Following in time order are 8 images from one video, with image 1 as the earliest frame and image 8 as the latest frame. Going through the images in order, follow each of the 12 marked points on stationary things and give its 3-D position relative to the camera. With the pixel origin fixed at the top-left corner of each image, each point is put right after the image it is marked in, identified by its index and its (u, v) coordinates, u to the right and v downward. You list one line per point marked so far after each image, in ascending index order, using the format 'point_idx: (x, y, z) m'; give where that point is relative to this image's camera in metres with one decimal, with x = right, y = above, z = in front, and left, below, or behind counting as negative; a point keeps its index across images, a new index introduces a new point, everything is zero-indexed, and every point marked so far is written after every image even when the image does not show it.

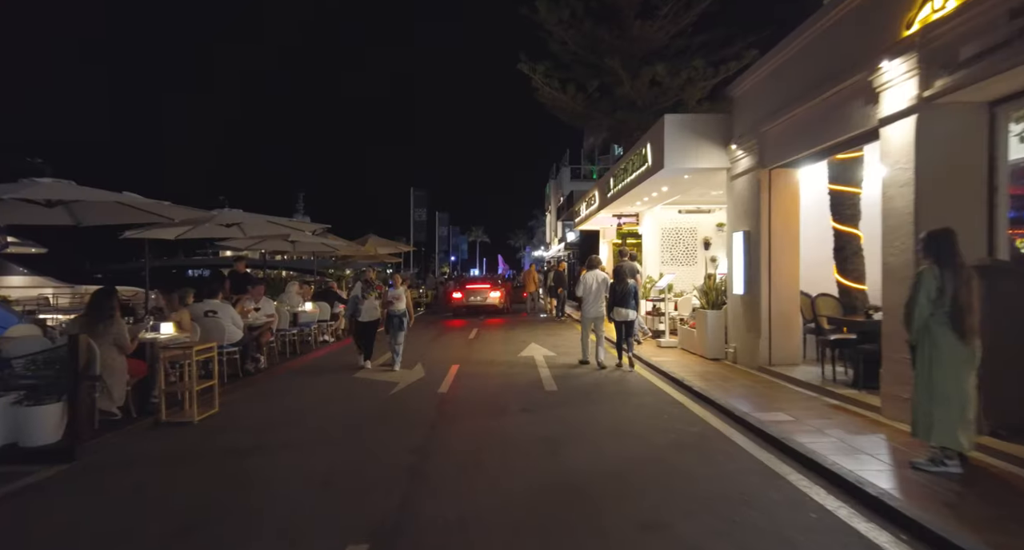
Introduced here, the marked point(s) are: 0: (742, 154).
0: (+4.3, +2.2, +9.8) m
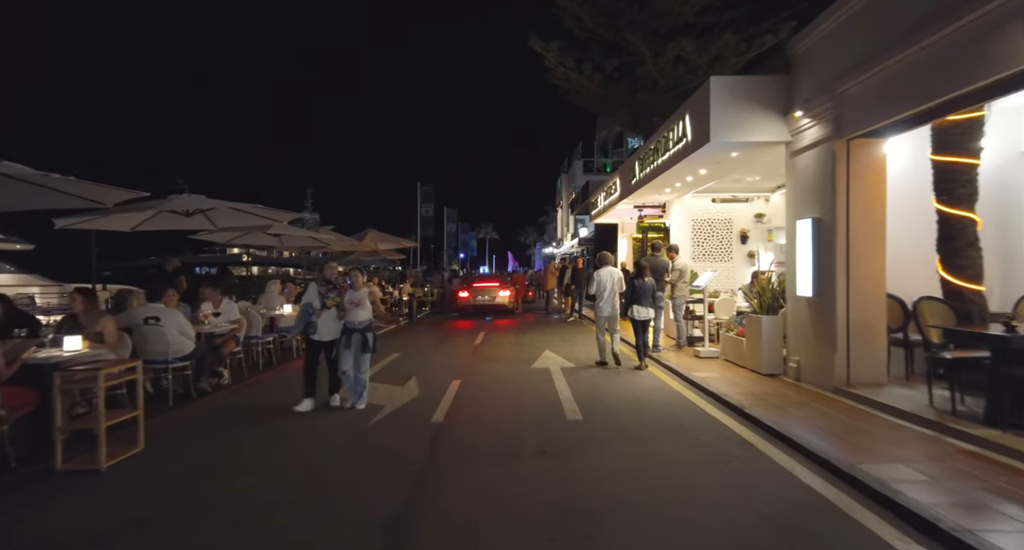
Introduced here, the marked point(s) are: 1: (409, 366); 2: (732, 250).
0: (+4.4, +2.3, +7.9) m
1: (-2.3, -2.1, +11.8) m
2: (+6.4, +0.7, +15.3) m
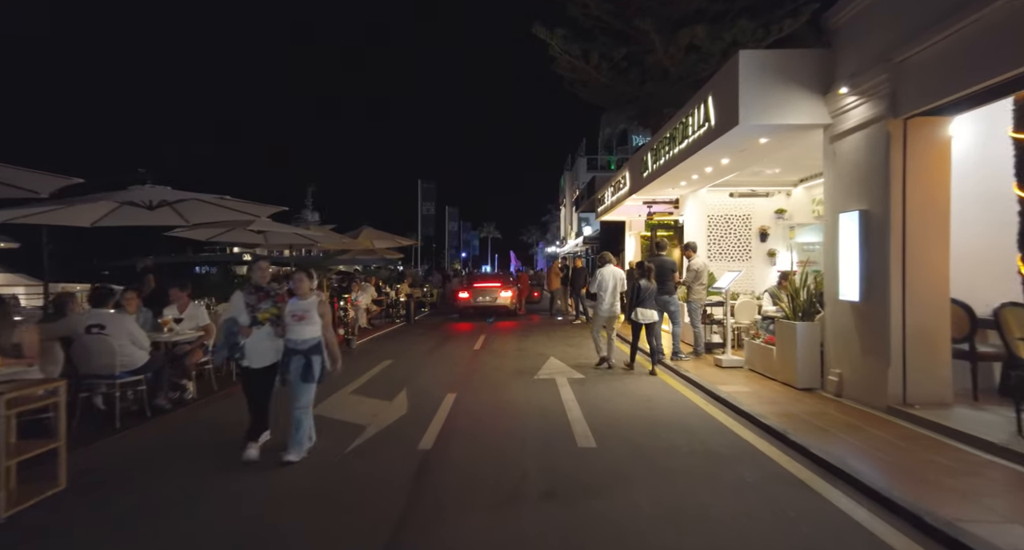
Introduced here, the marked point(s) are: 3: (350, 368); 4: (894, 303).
0: (+4.5, +2.2, +6.9) m
1: (-2.2, -2.1, +10.8) m
2: (+6.4, +0.7, +14.2) m
3: (-3.6, -2.1, +11.8) m
4: (+4.5, -0.3, +6.2) m
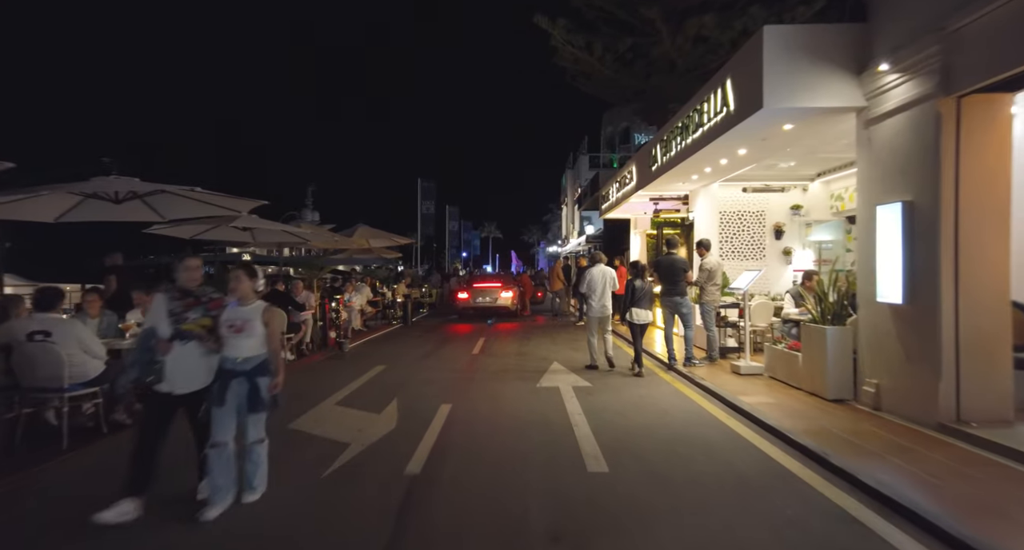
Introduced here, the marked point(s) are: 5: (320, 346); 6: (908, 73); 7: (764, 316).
0: (+4.5, +2.3, +6.2) m
1: (-2.2, -2.1, +10.1) m
2: (+6.4, +0.7, +13.5) m
3: (-3.6, -2.1, +11.1) m
4: (+4.5, -0.3, +5.5) m
5: (-5.0, -1.9, +13.7) m
6: (+4.4, +2.3, +5.9) m
7: (+5.0, -0.8, +10.6) m
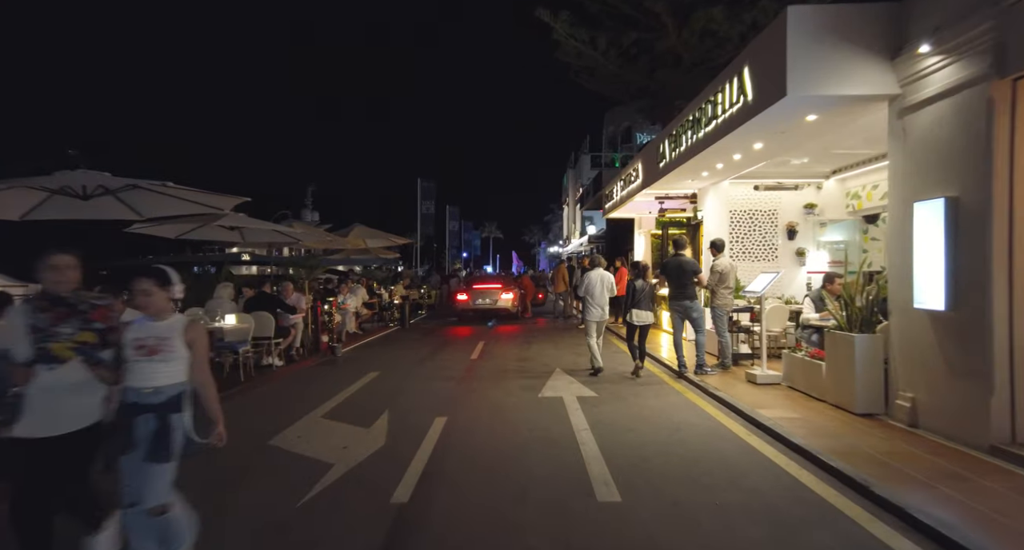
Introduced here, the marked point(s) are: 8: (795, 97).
0: (+4.5, +2.2, +5.6) m
1: (-2.2, -2.1, +9.5) m
2: (+6.5, +0.7, +12.9) m
3: (-3.6, -2.1, +10.5) m
4: (+4.5, -0.4, +4.9) m
5: (-5.0, -1.9, +13.1) m
6: (+4.4, +2.2, +5.3) m
7: (+5.1, -0.9, +10.0) m
8: (+3.4, +2.2, +6.4) m
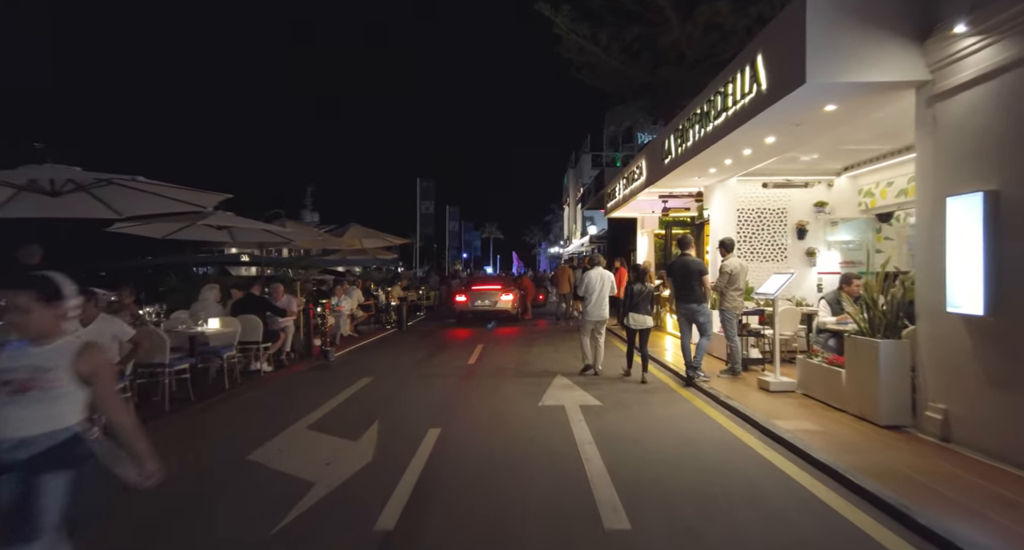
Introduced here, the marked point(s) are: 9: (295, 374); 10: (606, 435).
0: (+4.4, +2.2, +5.1) m
1: (-2.3, -2.1, +9.0) m
2: (+6.4, +0.7, +12.4) m
3: (-3.6, -2.1, +10.0) m
4: (+4.5, -0.4, +4.4) m
5: (-5.0, -1.9, +12.7) m
6: (+4.4, +2.2, +4.9) m
7: (+5.0, -0.9, +9.5) m
8: (+3.4, +2.1, +6.0) m
9: (-4.5, -2.1, +11.0) m
10: (+1.2, -2.1, +6.9) m
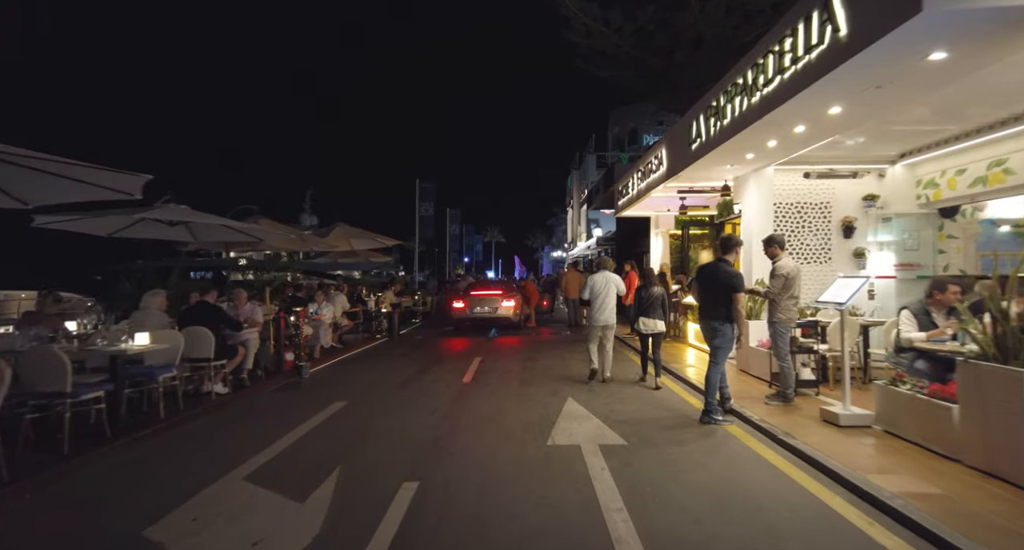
0: (+4.4, +2.2, +3.4) m
1: (-2.2, -2.2, +7.4) m
2: (+6.5, +0.6, +10.7) m
3: (-3.6, -2.2, +8.4) m
4: (+4.5, -0.4, +2.8) m
5: (-5.0, -2.0, +11.0) m
6: (+4.4, +2.2, +3.2) m
7: (+5.1, -0.9, +7.8) m
8: (+3.4, +2.1, +4.3) m
9: (-4.5, -2.1, +9.3) m
10: (+1.2, -2.1, +5.2) m
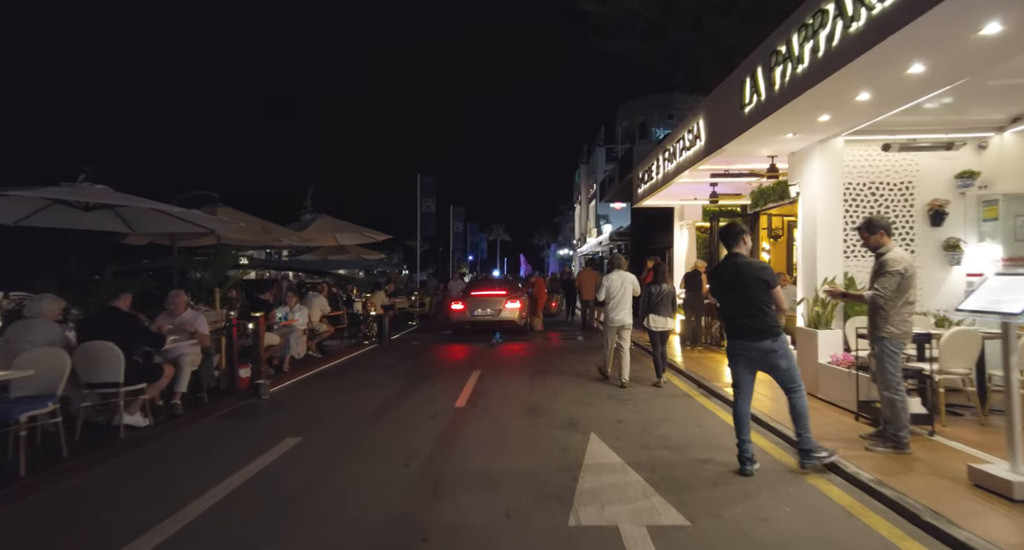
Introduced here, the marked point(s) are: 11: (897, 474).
0: (+4.4, +2.2, +1.3) m
1: (-2.2, -2.2, +5.3) m
2: (+6.6, +0.6, +8.6) m
3: (-3.5, -2.2, +6.3) m
4: (+4.5, -0.4, +0.6) m
5: (-4.9, -2.0, +9.0) m
6: (+4.4, +2.2, +1.0) m
7: (+5.1, -0.9, +5.7) m
8: (+3.4, +2.1, +2.2) m
9: (-4.4, -2.1, +7.3) m
10: (+1.3, -2.1, +3.1) m
11: (+3.7, -1.8, +5.0) m
